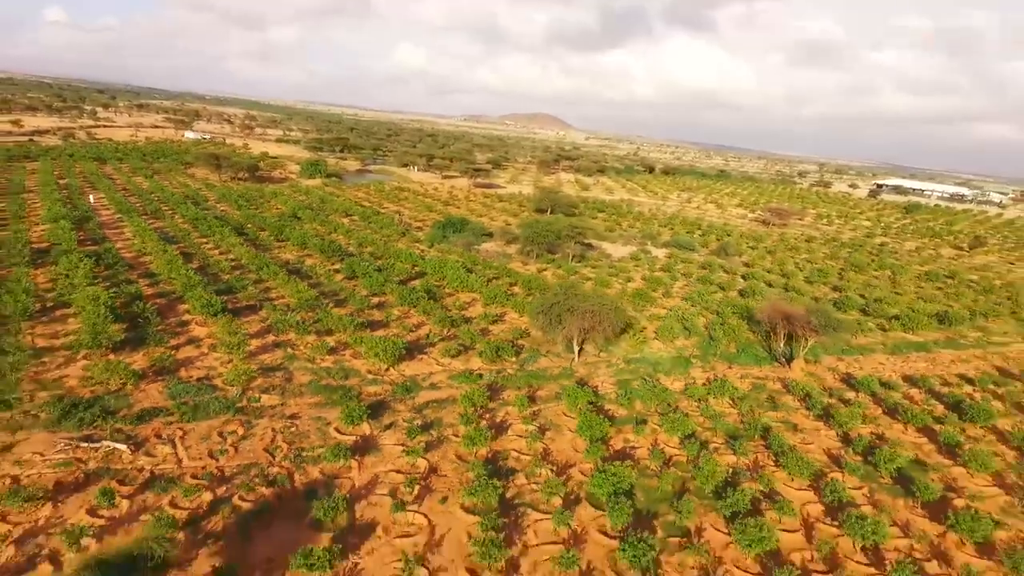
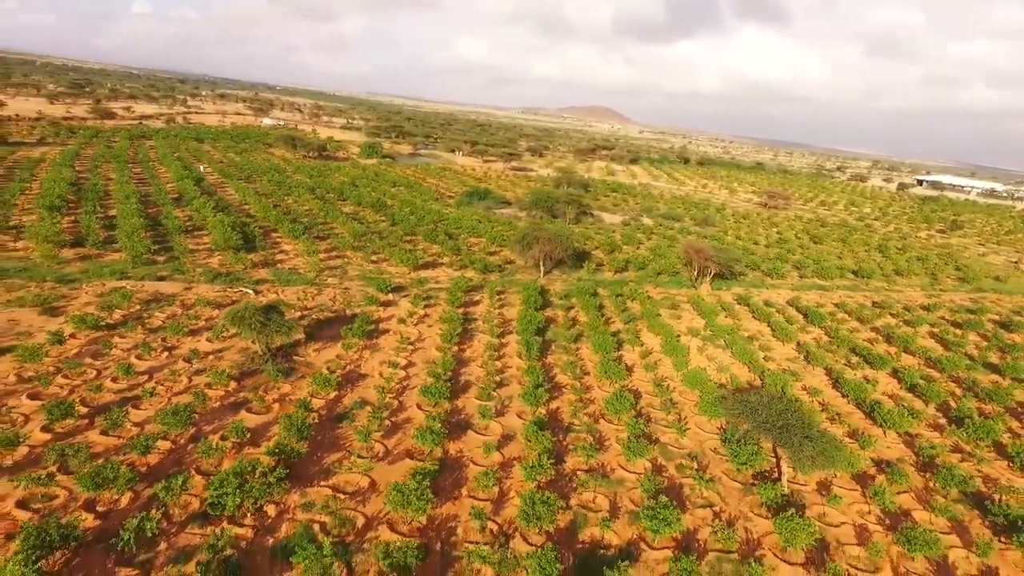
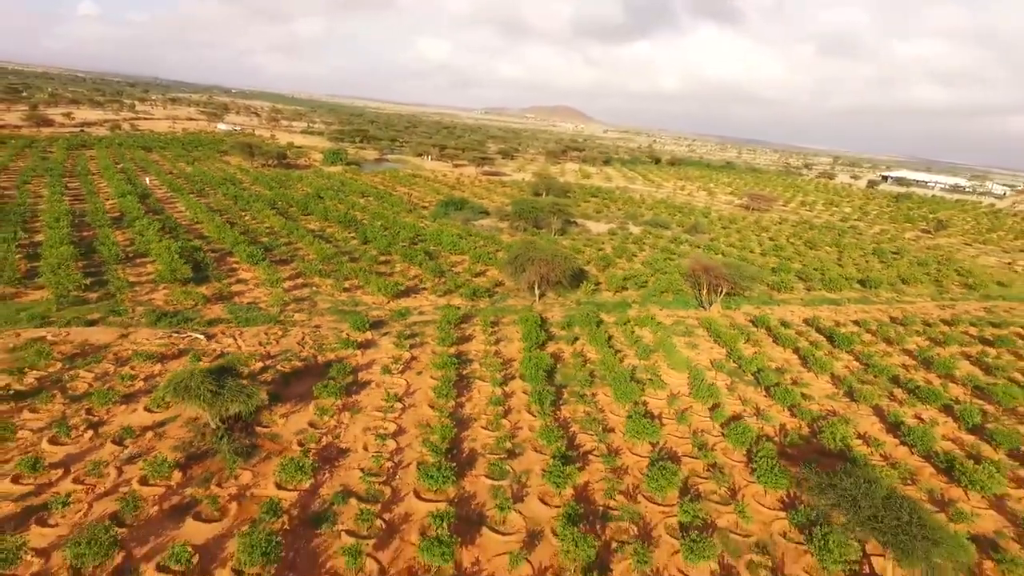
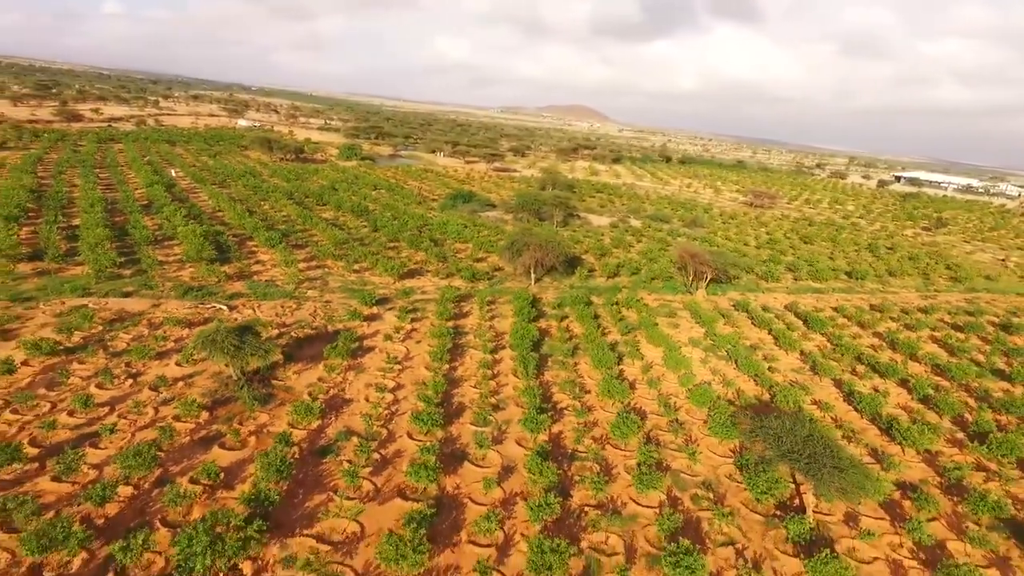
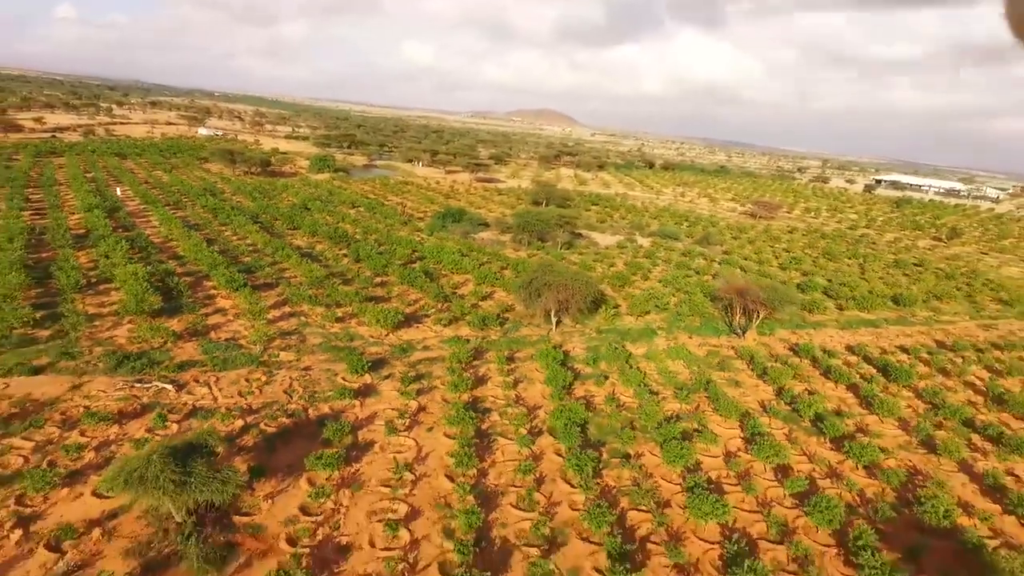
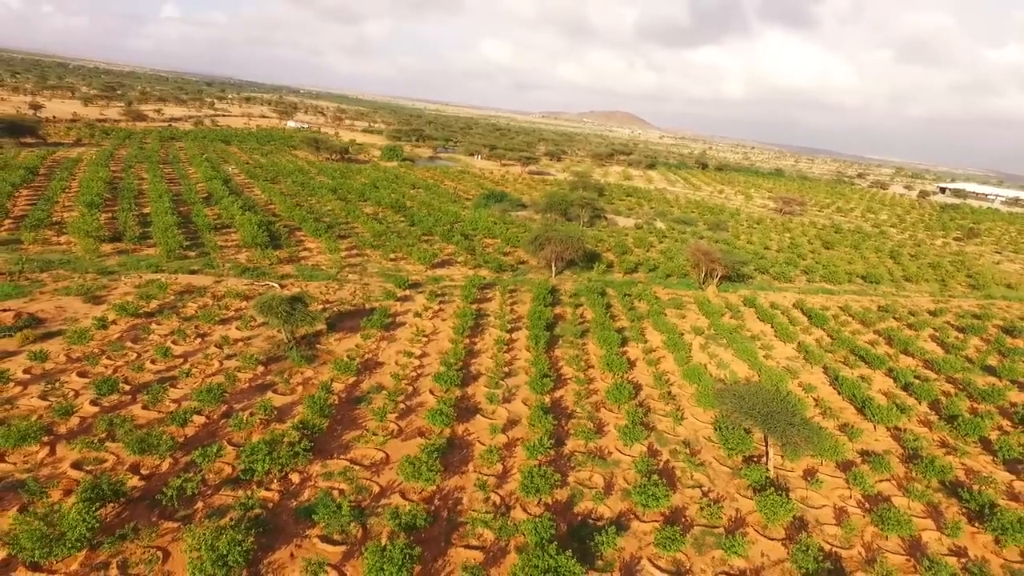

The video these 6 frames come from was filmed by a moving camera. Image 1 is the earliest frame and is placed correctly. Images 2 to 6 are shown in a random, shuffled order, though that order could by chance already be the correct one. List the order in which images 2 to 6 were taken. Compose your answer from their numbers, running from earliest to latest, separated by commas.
5, 3, 4, 2, 6
